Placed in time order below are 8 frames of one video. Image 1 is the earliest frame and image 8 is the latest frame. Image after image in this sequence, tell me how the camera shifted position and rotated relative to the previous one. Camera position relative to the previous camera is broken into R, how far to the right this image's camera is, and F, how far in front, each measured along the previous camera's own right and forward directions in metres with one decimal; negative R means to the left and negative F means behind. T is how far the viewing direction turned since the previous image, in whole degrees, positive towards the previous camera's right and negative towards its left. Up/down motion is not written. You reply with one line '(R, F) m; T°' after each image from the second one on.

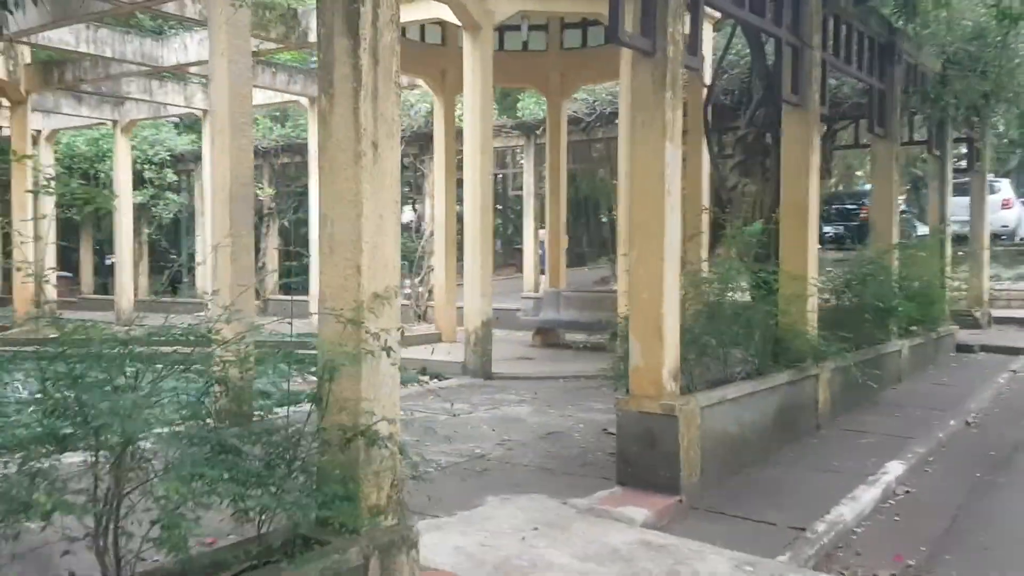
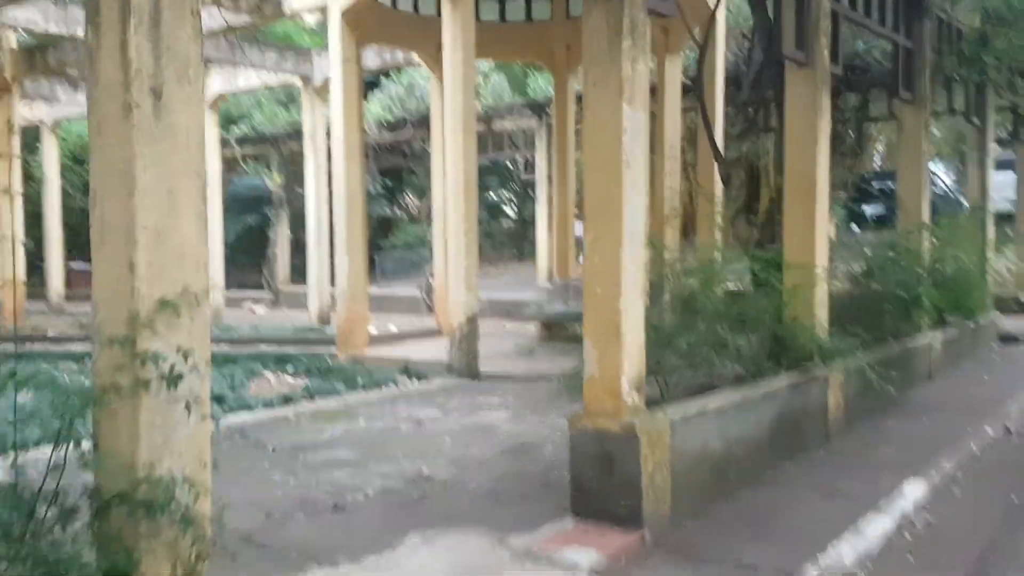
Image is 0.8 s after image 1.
(+0.5, +0.8) m; -3°
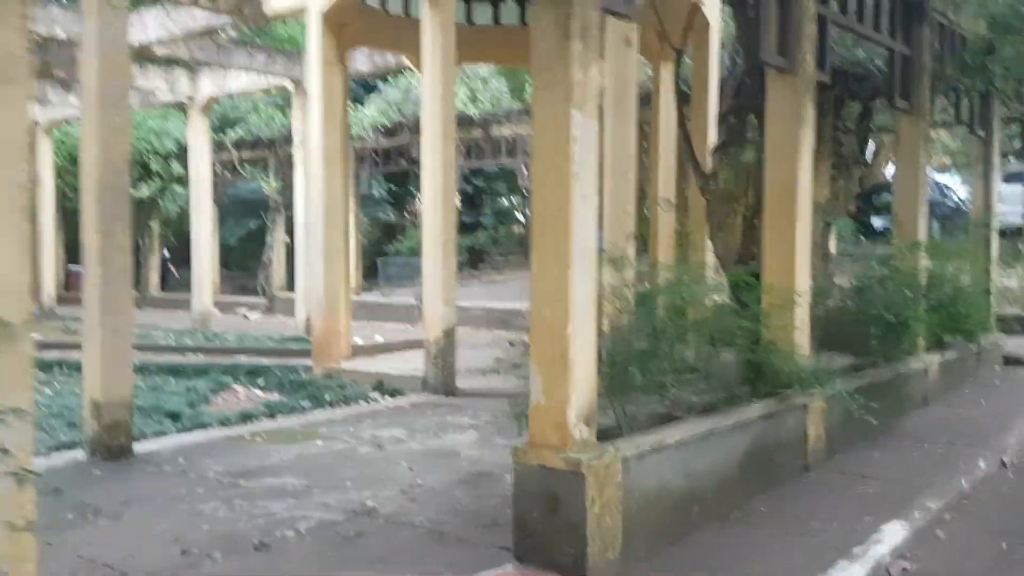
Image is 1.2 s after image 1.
(+0.3, +0.3) m; -1°
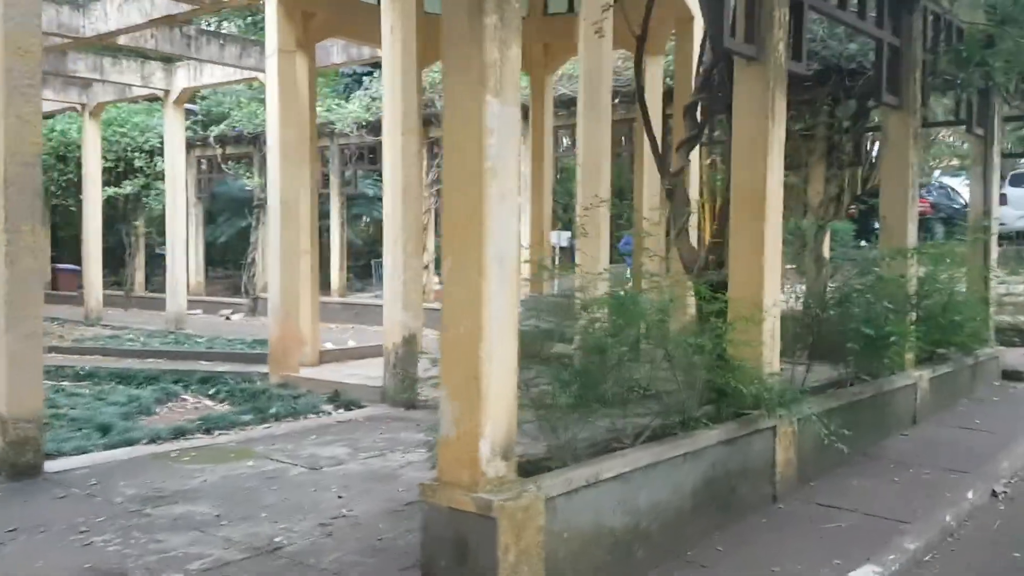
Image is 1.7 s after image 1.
(+0.3, +0.5) m; 0°
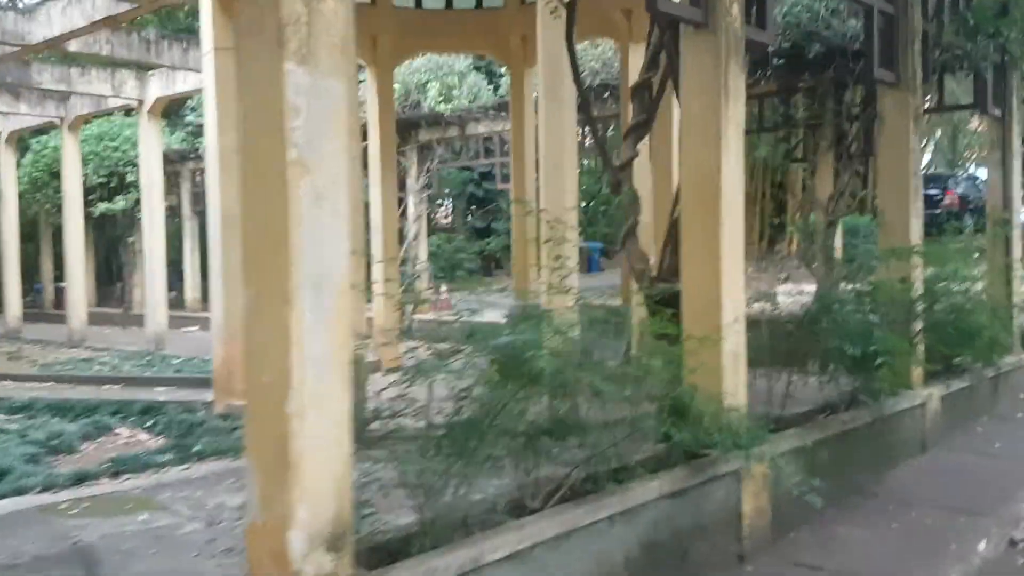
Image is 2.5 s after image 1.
(+0.5, +0.8) m; -2°
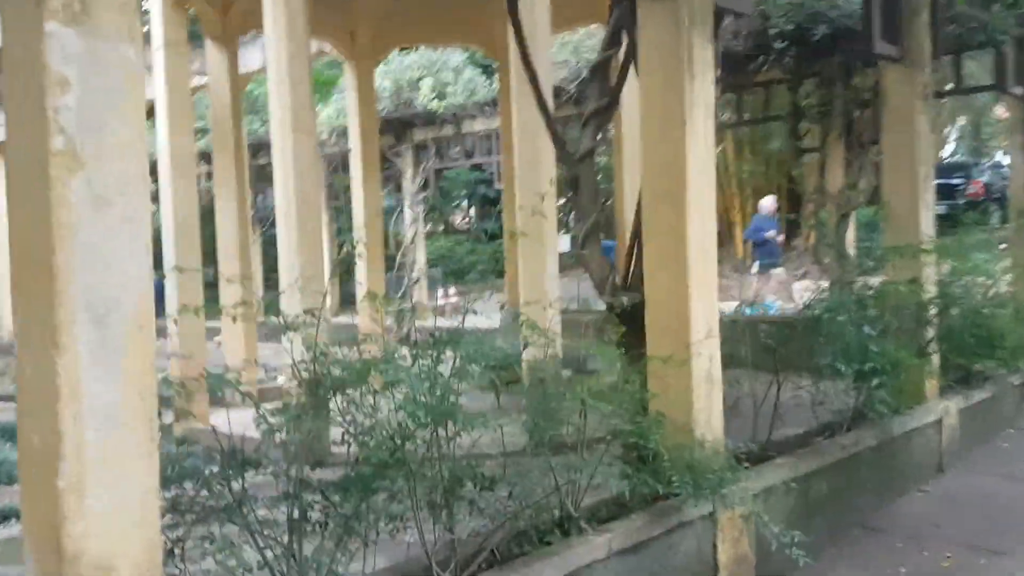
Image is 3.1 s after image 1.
(+0.3, +0.6) m; -1°
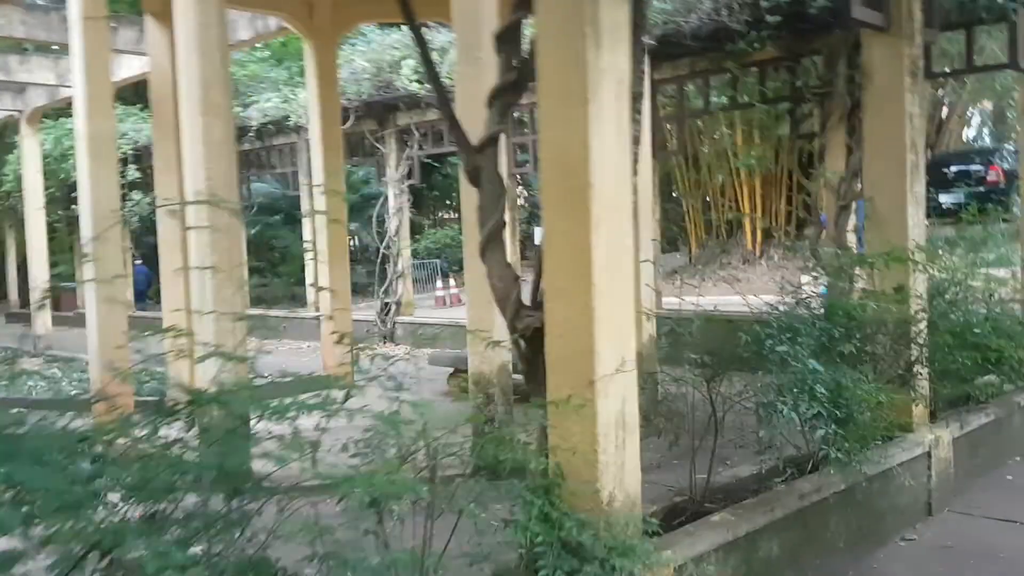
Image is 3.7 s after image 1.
(+0.4, +0.7) m; -1°
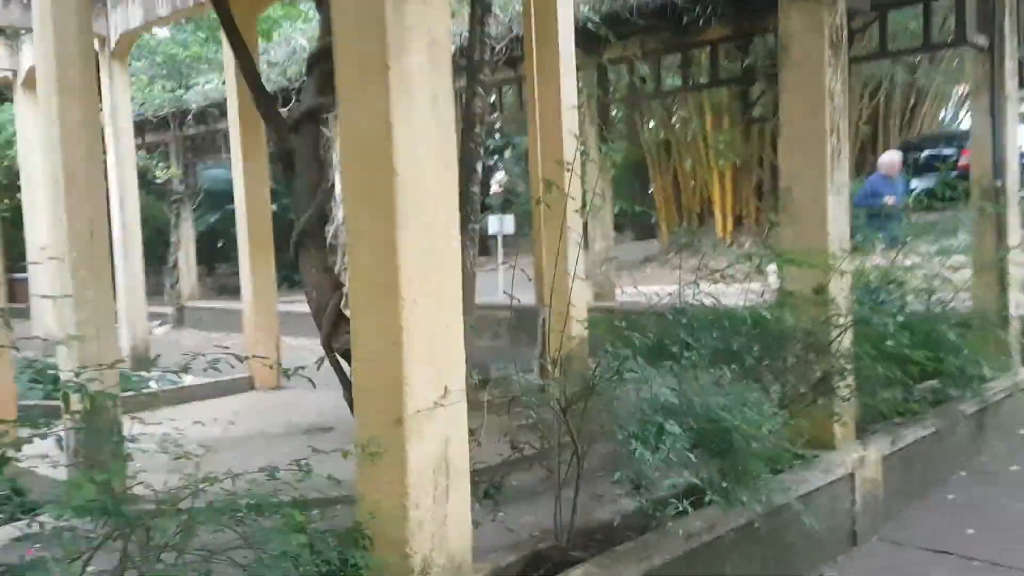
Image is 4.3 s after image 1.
(+0.4, +0.5) m; +1°
